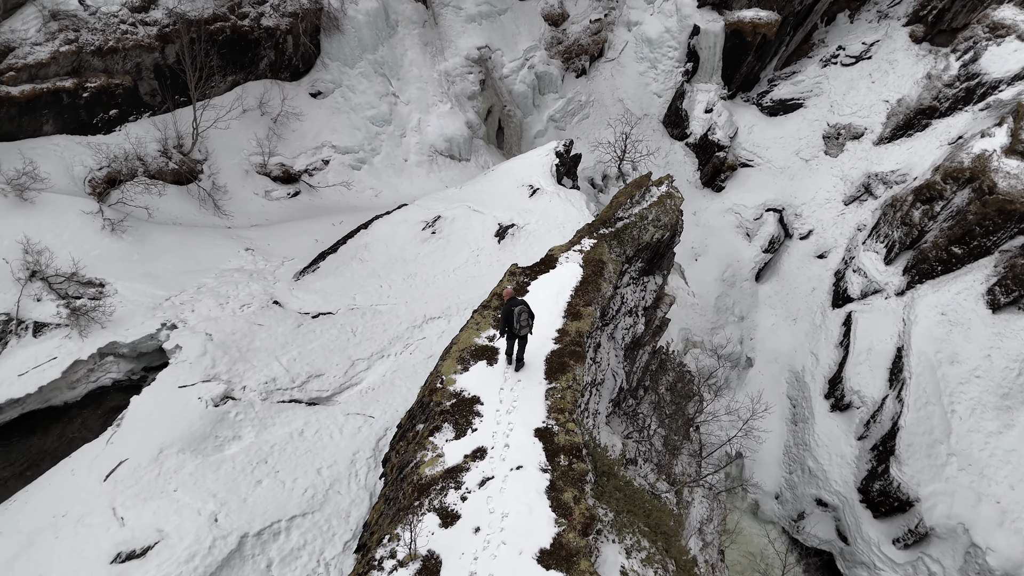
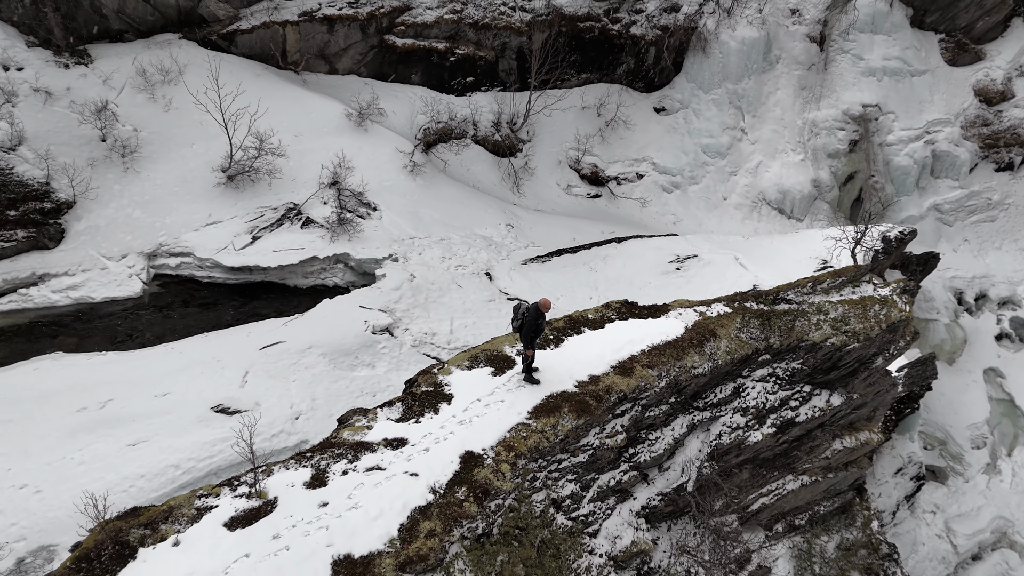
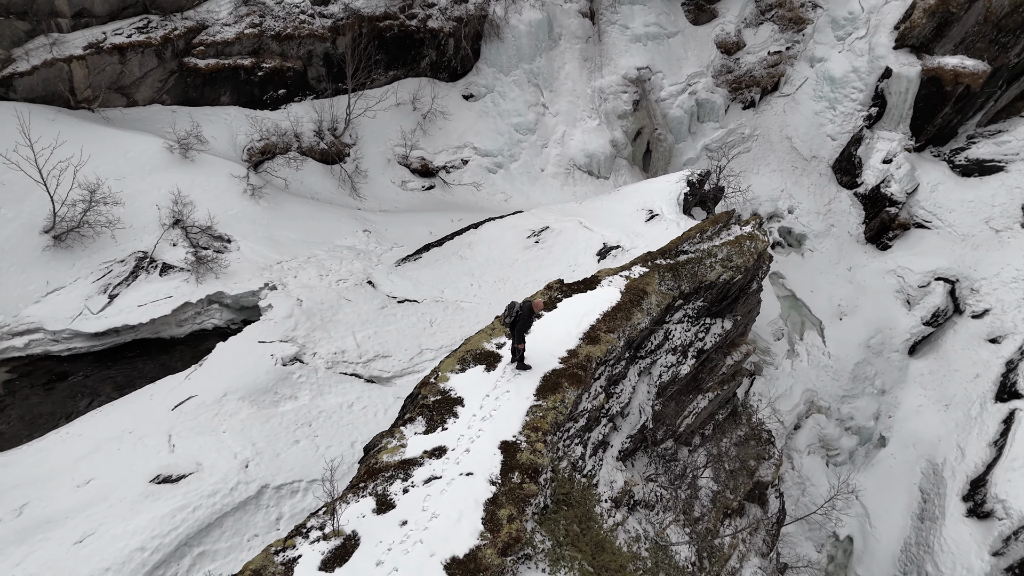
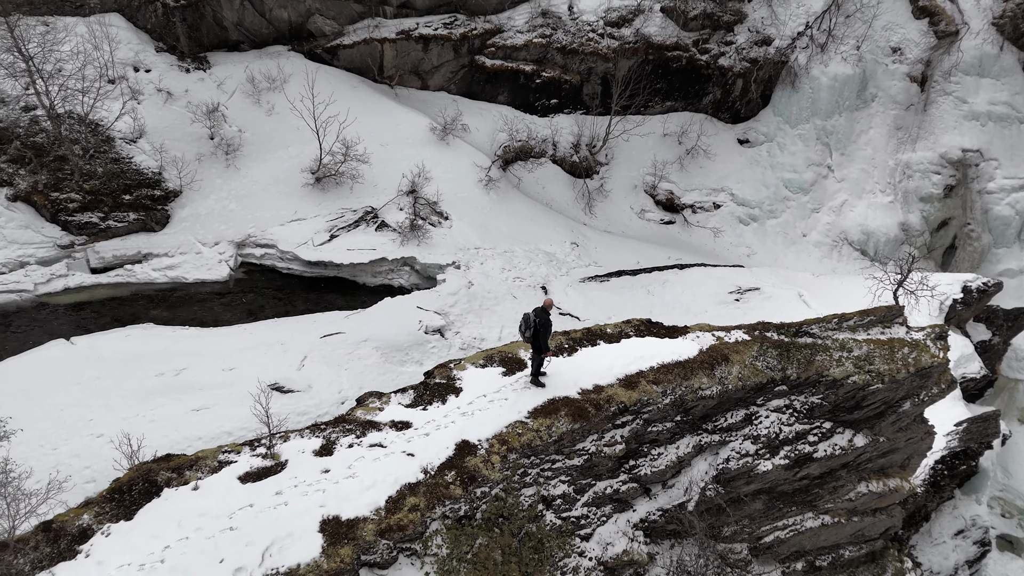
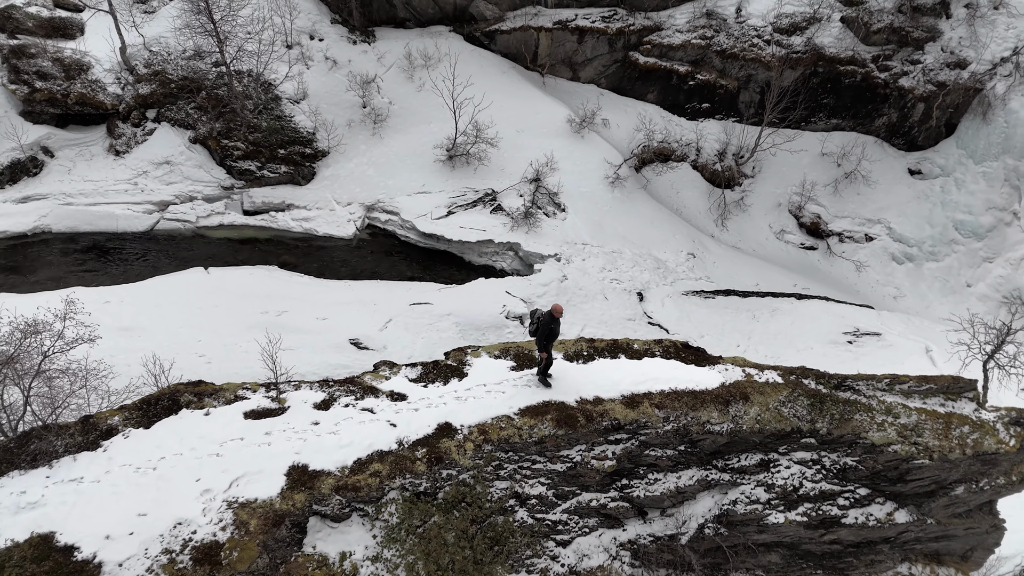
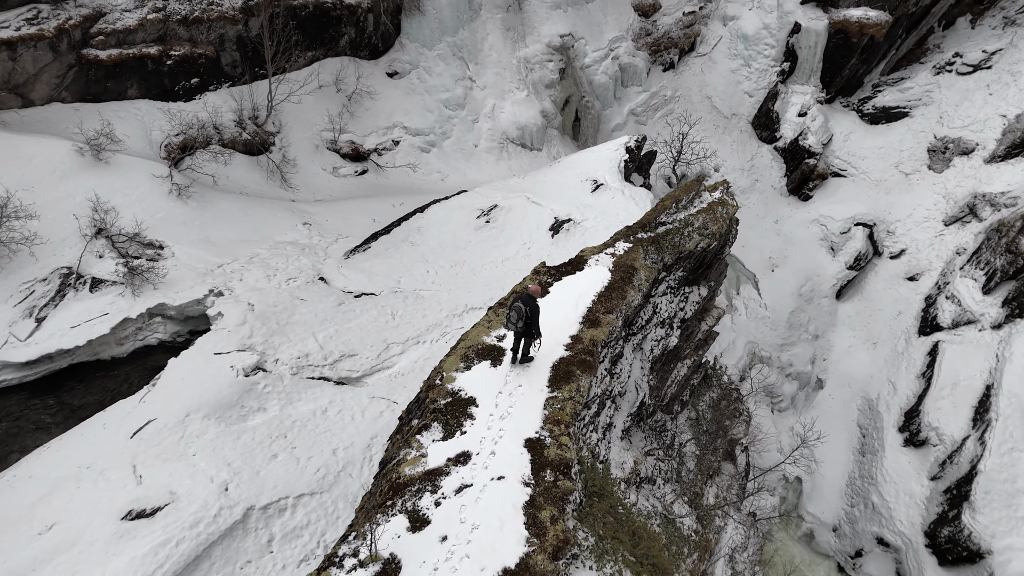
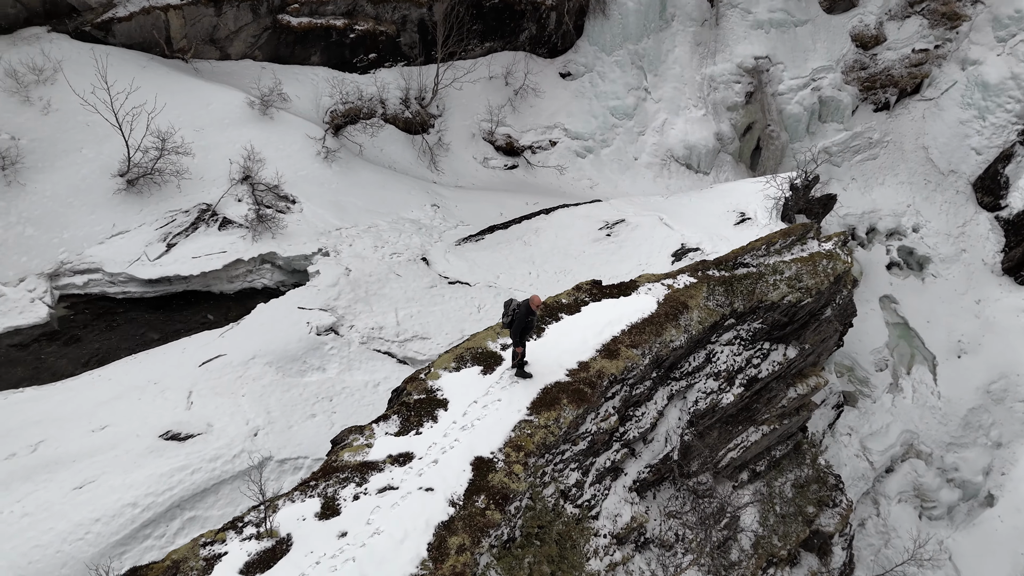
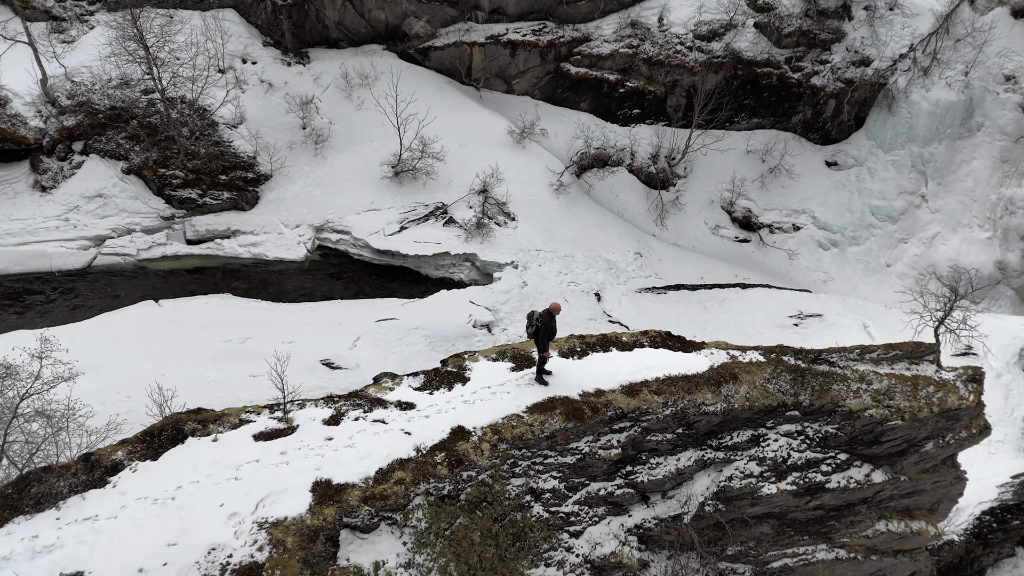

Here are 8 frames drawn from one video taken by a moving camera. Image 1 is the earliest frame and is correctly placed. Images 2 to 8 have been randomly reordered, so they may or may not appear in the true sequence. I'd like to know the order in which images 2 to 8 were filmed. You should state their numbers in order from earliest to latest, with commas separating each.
6, 3, 7, 2, 4, 8, 5
